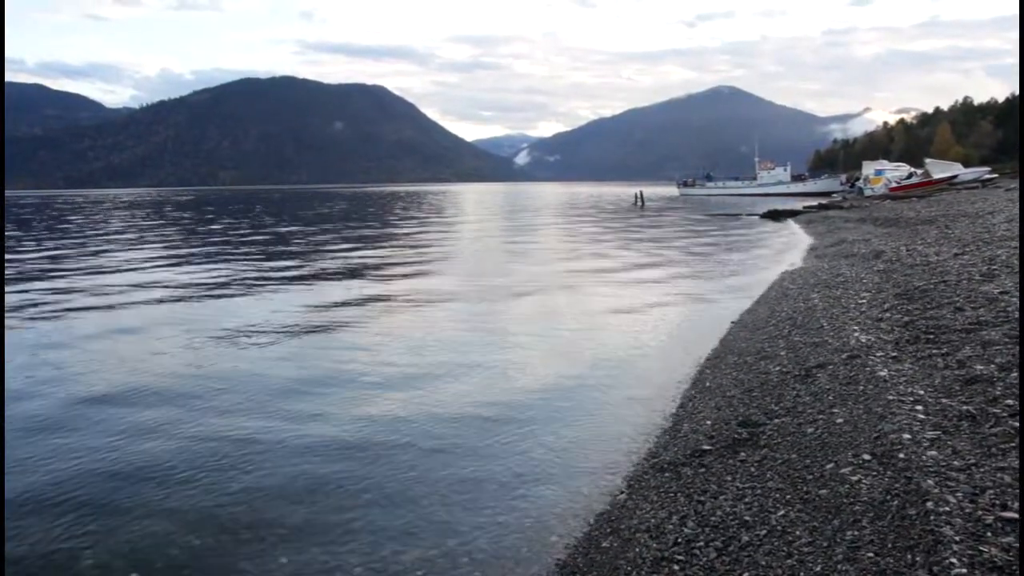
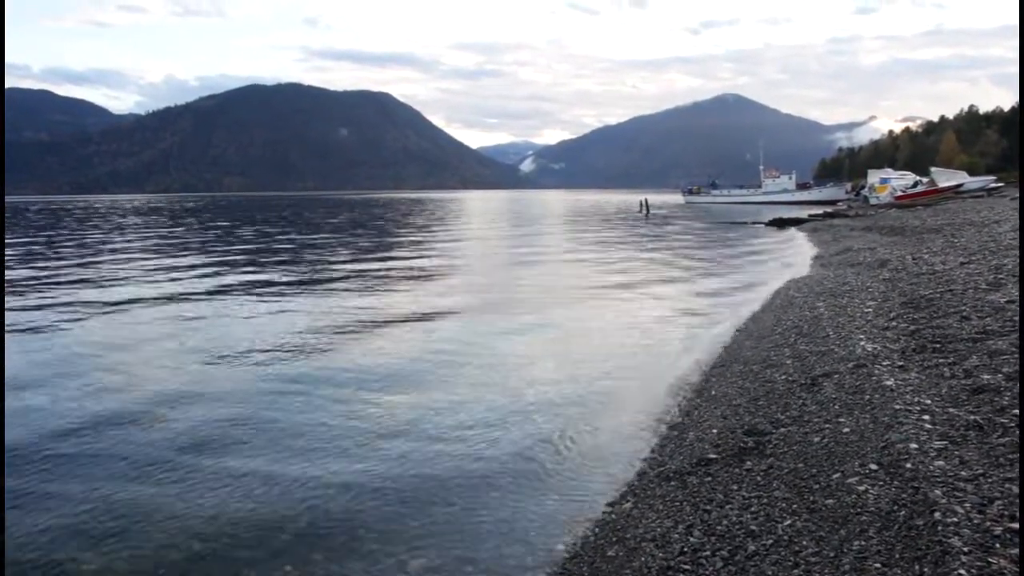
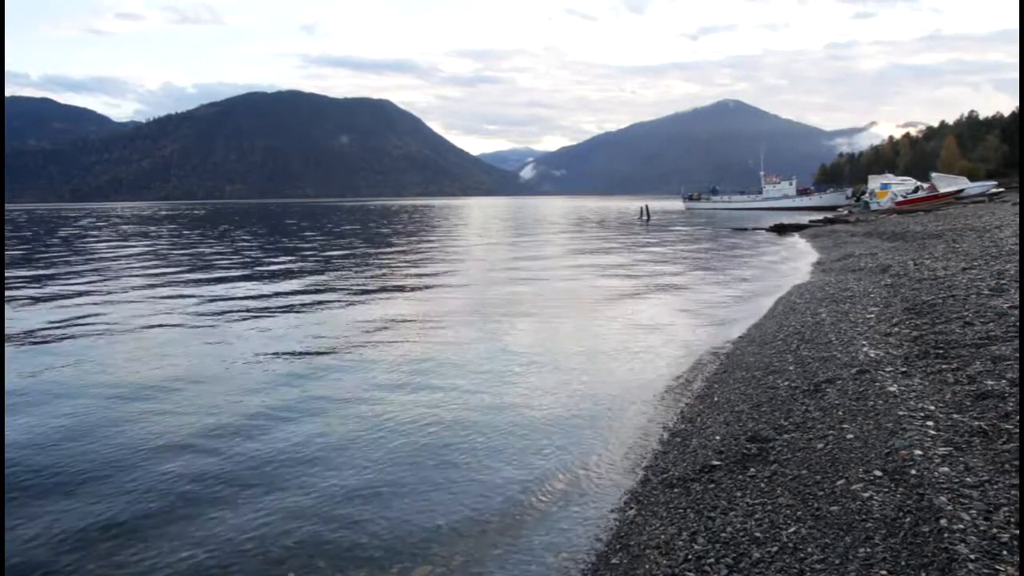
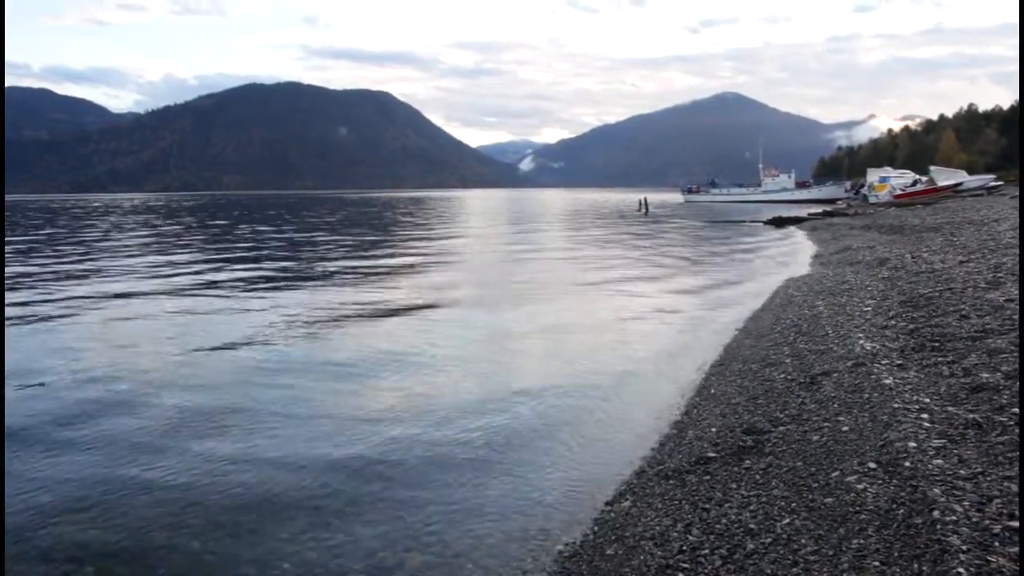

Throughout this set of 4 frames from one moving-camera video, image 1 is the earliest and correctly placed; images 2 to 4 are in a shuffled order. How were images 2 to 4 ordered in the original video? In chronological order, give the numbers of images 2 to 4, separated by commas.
4, 2, 3
